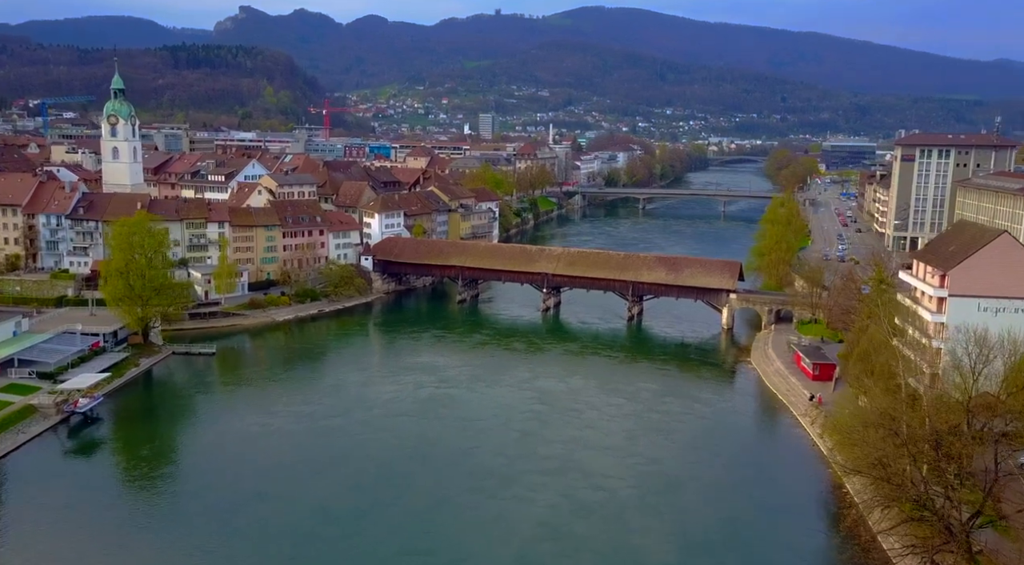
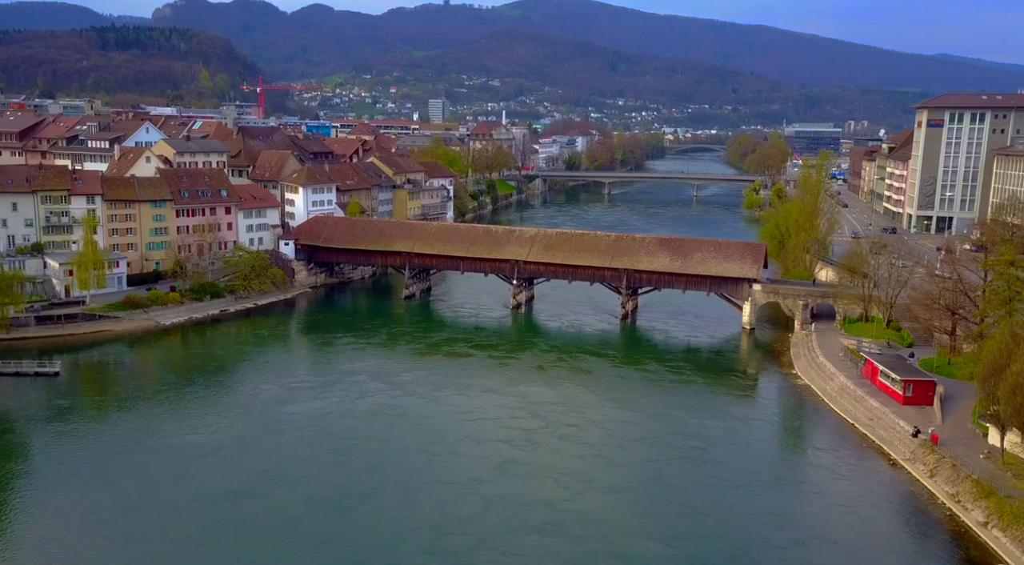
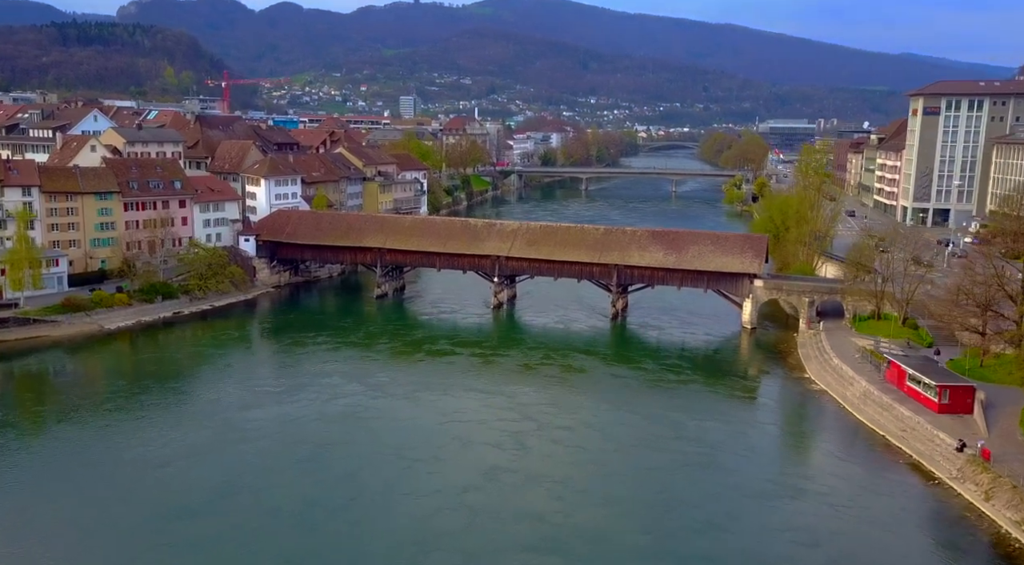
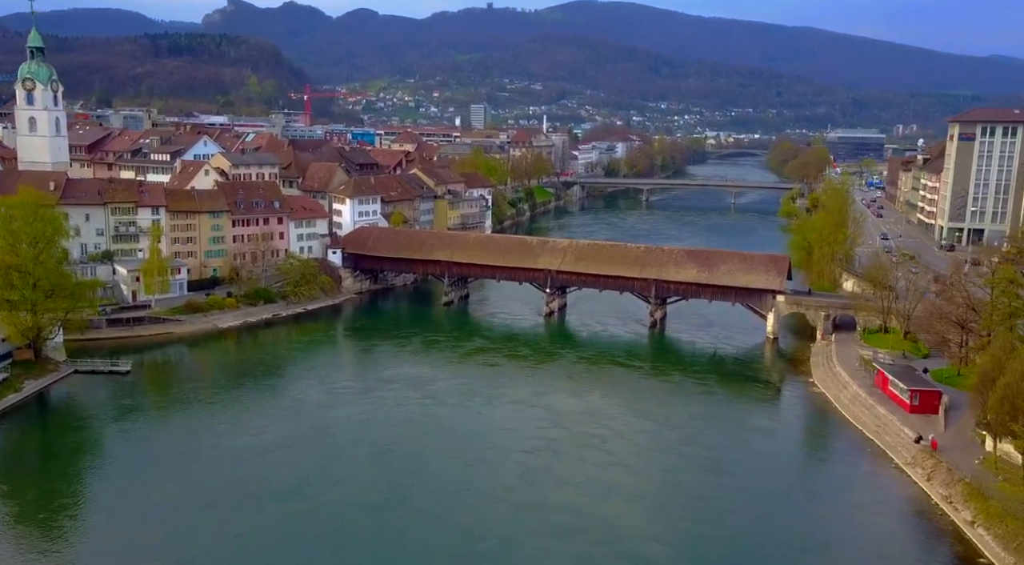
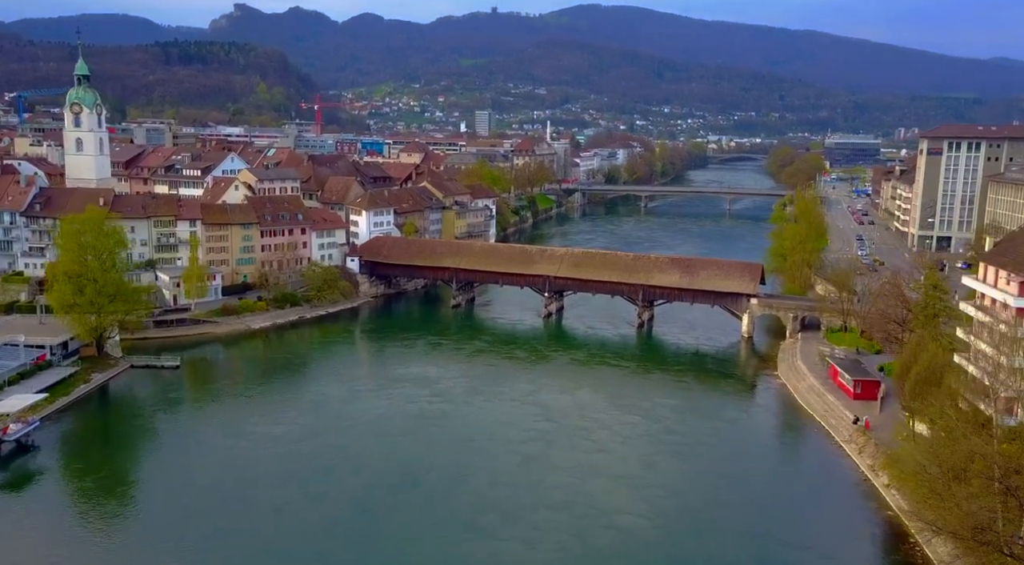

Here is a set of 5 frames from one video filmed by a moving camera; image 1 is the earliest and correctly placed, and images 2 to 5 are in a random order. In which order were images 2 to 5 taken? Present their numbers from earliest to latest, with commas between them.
5, 4, 2, 3
